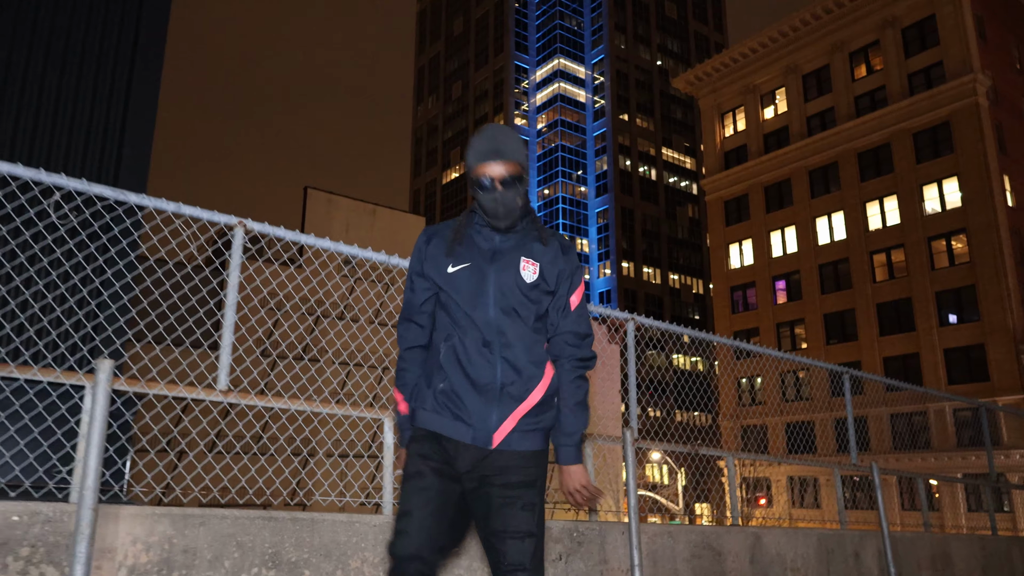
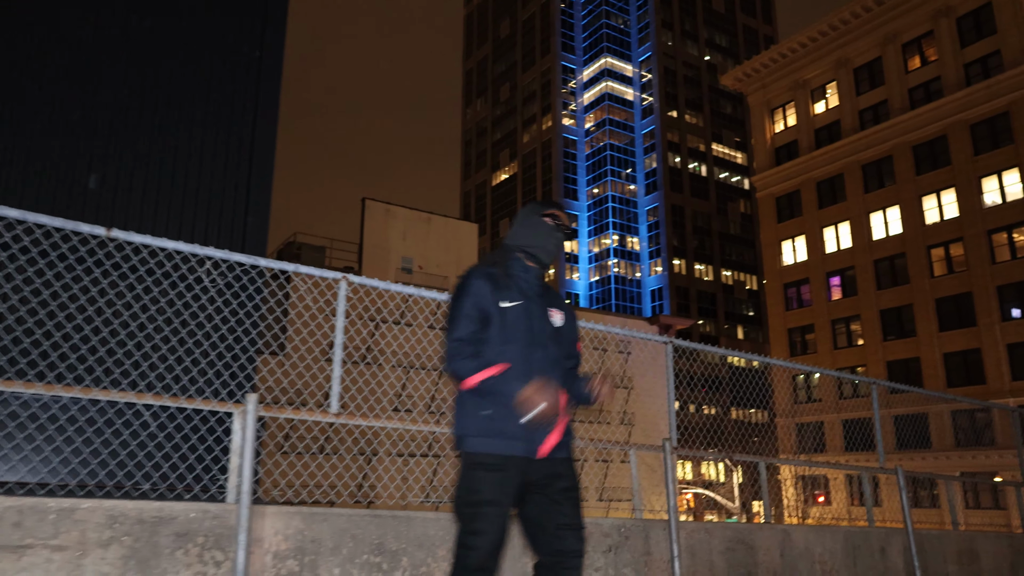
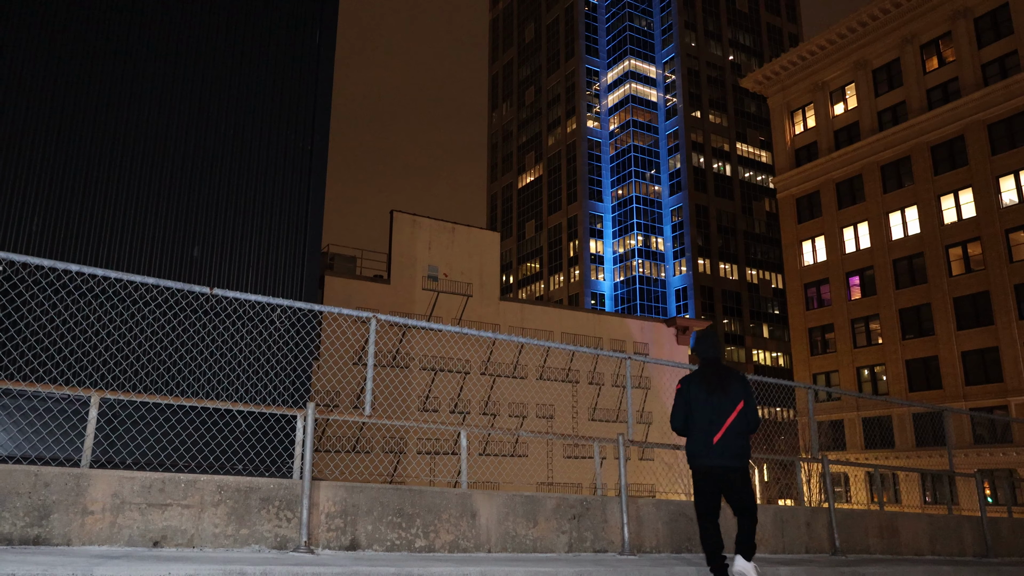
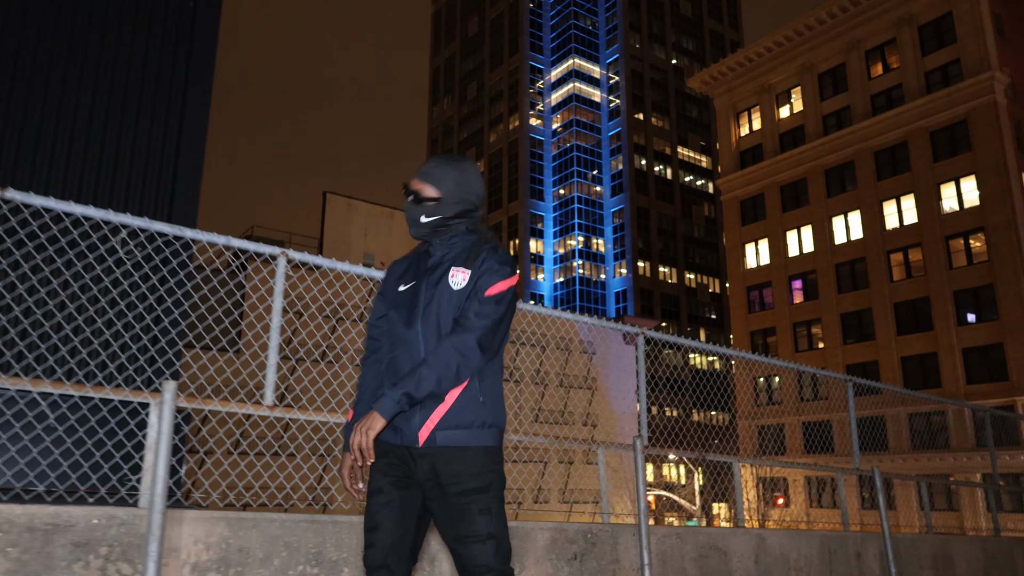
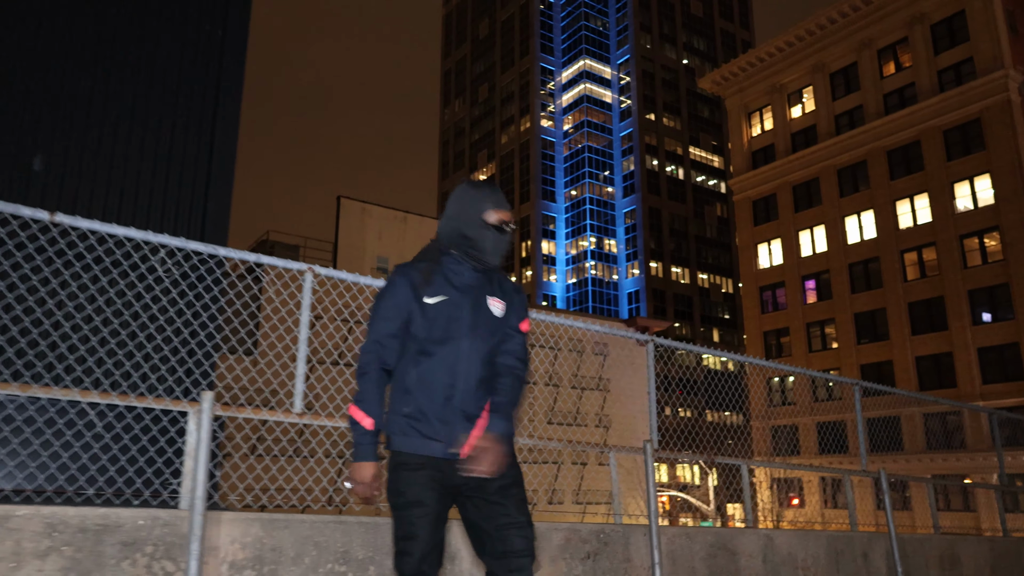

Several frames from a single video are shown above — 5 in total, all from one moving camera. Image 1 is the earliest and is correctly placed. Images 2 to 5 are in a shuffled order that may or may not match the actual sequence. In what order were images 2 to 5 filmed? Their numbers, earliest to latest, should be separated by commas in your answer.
4, 5, 2, 3
